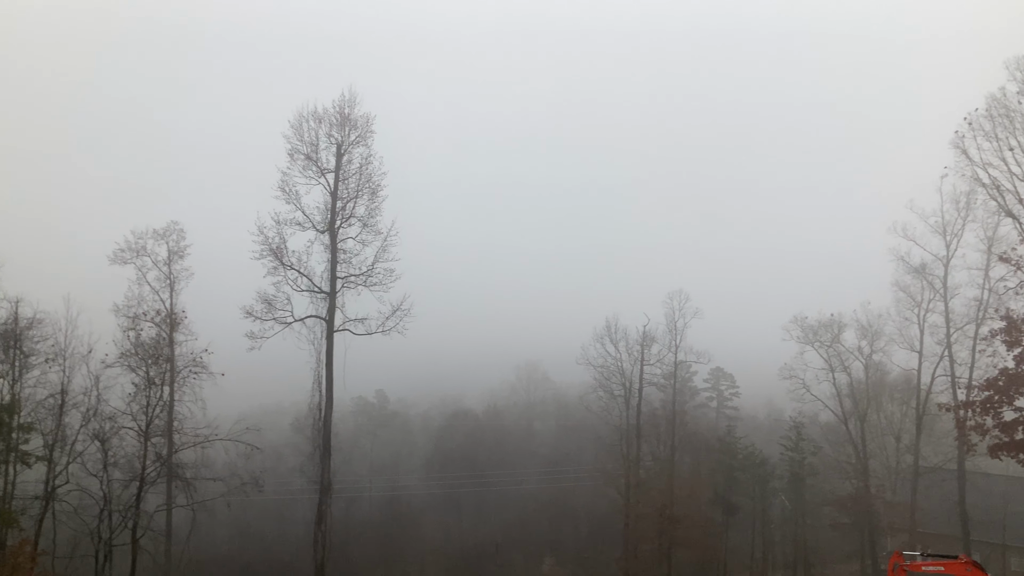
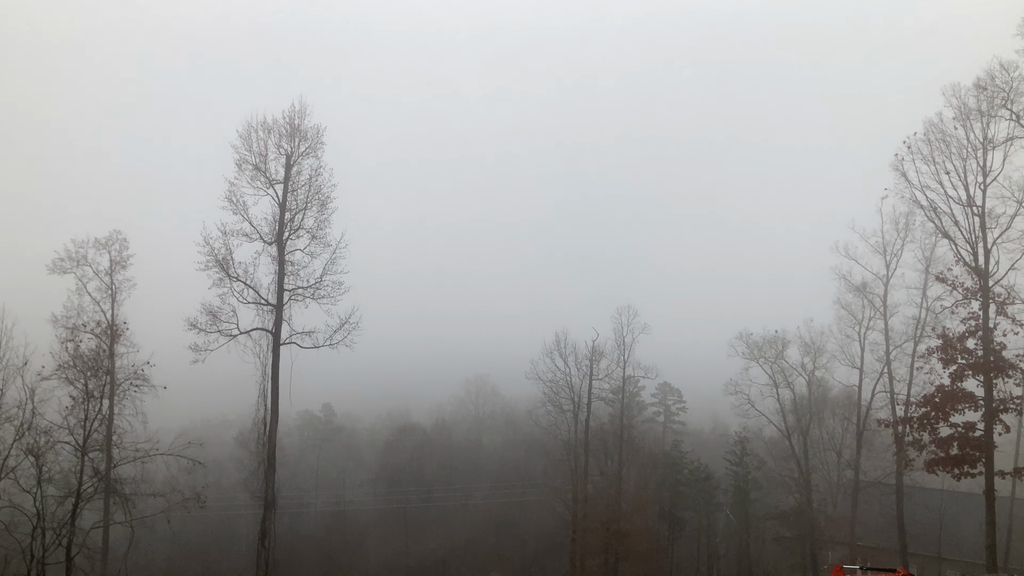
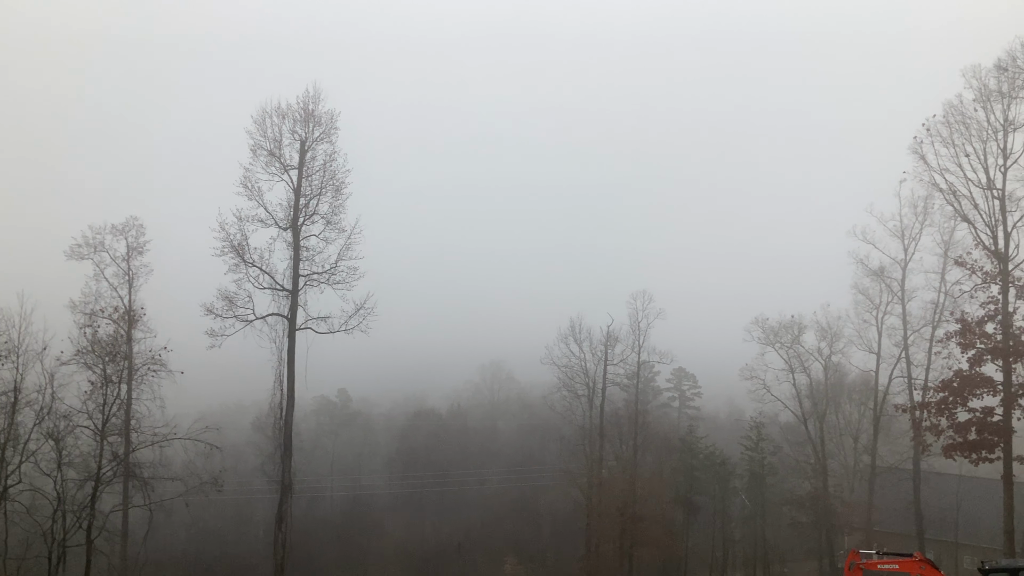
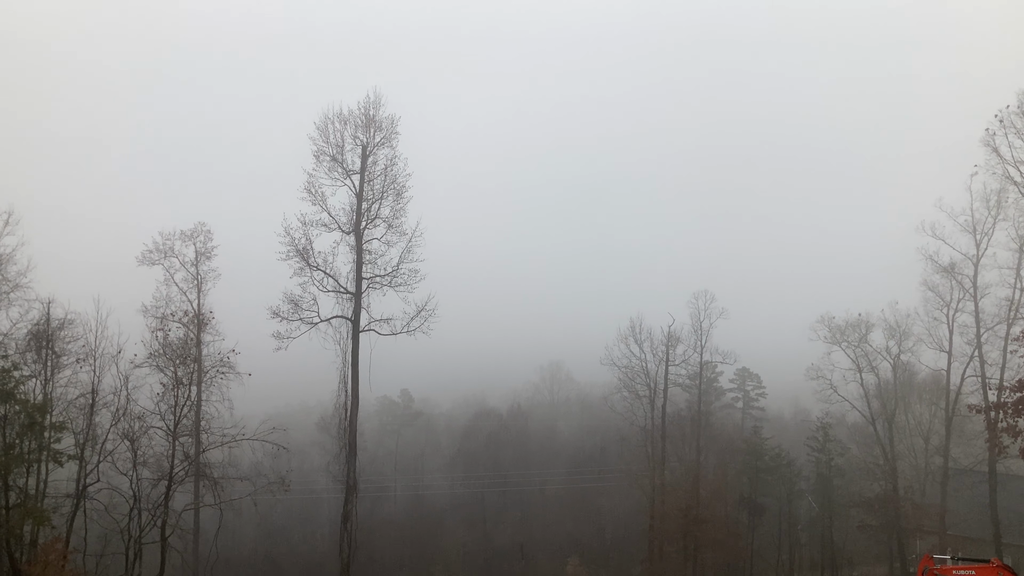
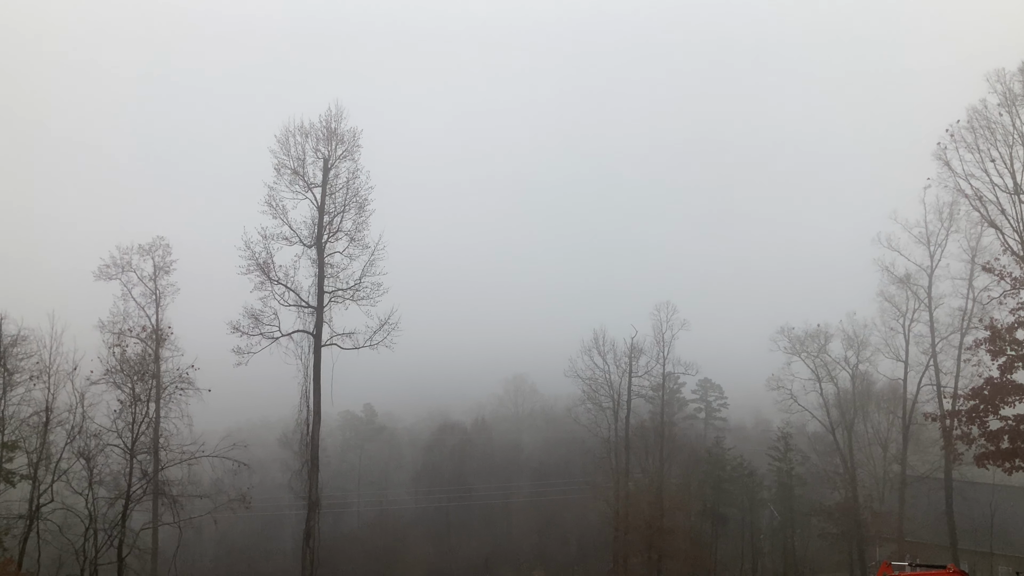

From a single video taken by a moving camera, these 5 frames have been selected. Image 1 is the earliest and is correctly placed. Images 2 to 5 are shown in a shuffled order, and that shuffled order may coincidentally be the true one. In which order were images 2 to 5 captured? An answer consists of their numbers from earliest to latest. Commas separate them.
3, 2, 5, 4
